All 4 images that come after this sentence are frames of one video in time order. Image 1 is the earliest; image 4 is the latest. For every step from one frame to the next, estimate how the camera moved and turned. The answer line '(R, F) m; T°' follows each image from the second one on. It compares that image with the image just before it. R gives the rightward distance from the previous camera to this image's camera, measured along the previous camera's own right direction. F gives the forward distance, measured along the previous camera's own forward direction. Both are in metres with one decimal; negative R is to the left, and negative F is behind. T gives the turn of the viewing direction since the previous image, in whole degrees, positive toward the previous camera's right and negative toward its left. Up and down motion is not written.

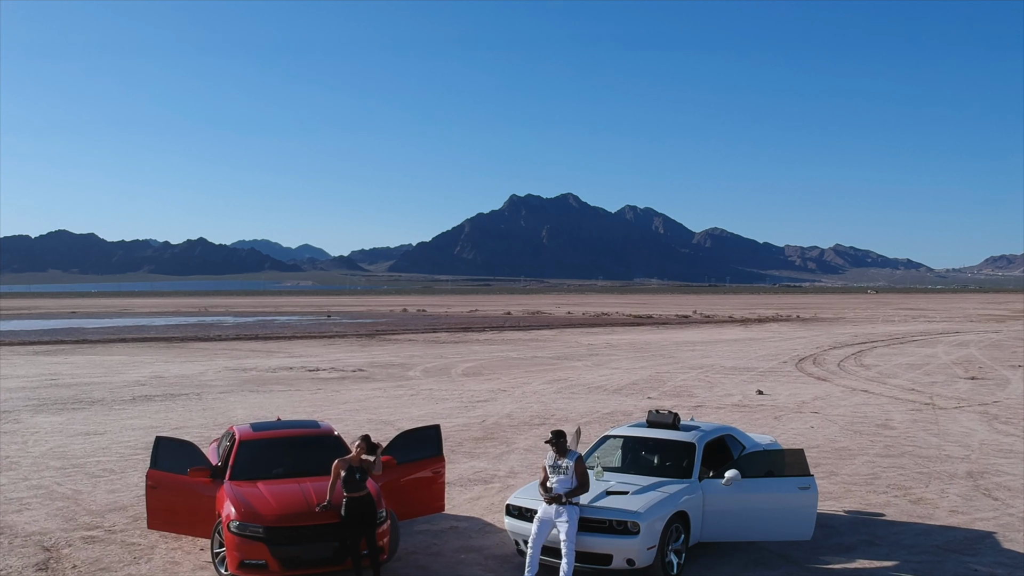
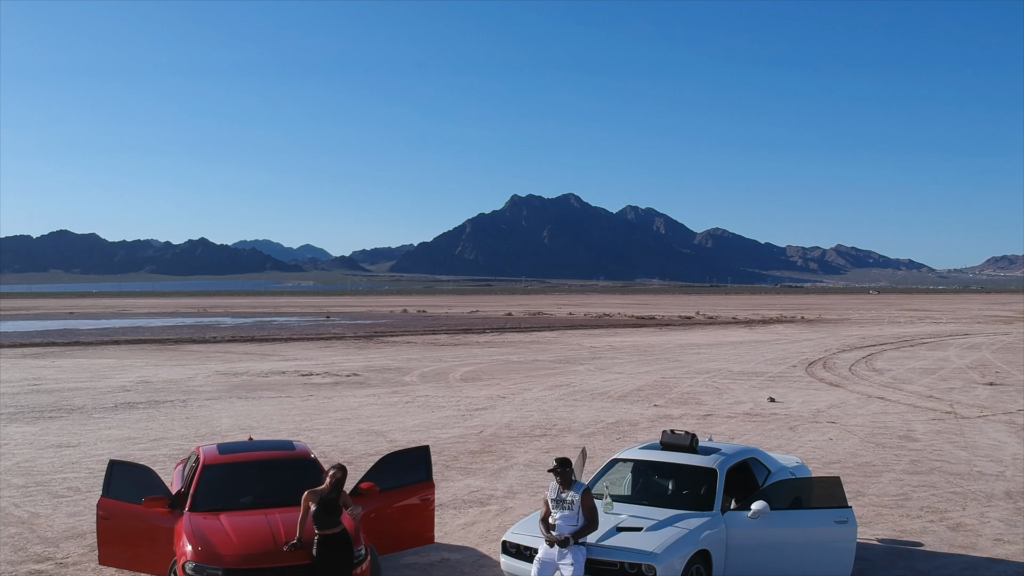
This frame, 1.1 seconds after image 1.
(0.0, +0.9) m; 0°
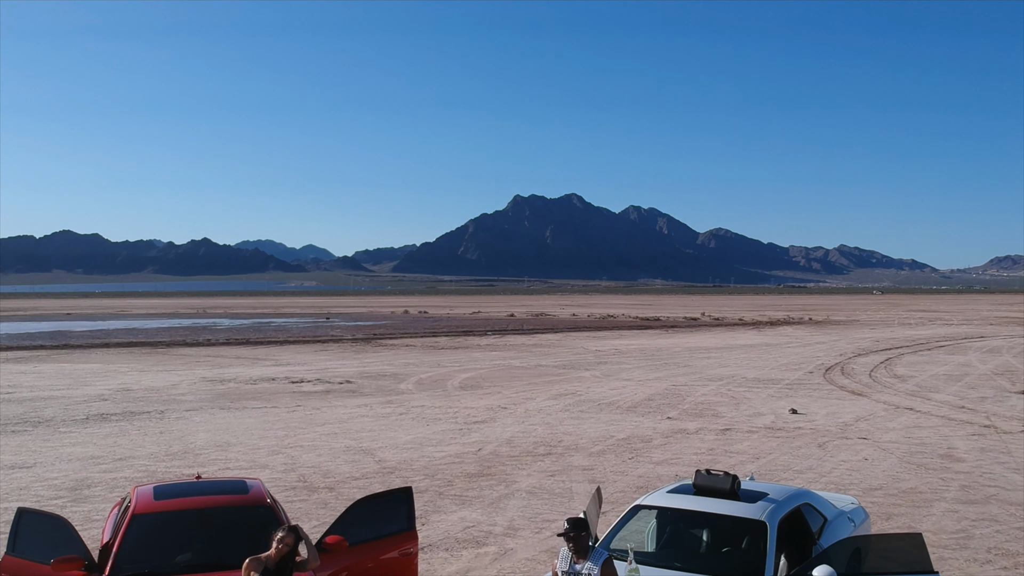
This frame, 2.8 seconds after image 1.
(0.0, +1.4) m; 0°
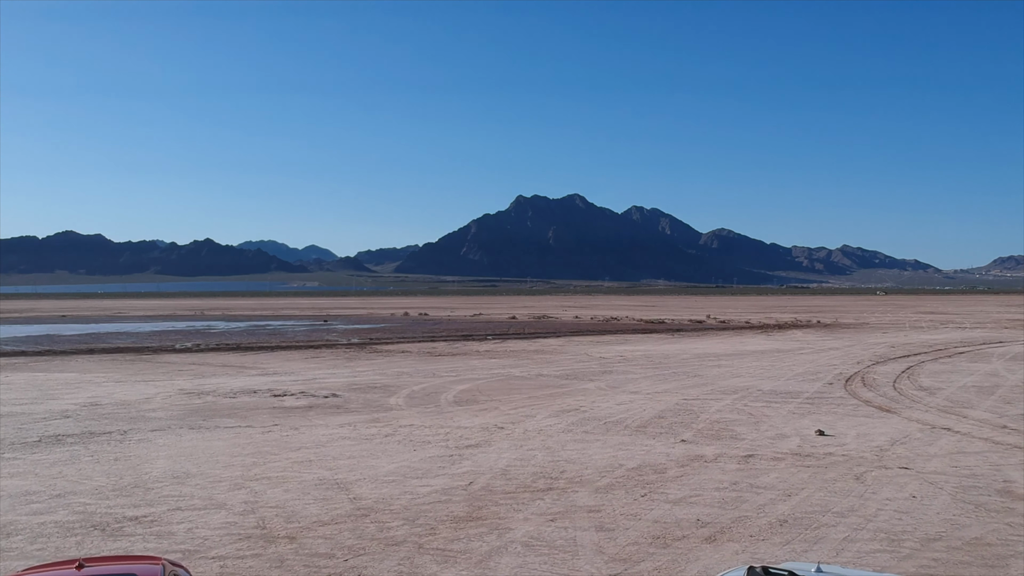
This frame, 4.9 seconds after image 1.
(+0.1, +1.7) m; 0°
